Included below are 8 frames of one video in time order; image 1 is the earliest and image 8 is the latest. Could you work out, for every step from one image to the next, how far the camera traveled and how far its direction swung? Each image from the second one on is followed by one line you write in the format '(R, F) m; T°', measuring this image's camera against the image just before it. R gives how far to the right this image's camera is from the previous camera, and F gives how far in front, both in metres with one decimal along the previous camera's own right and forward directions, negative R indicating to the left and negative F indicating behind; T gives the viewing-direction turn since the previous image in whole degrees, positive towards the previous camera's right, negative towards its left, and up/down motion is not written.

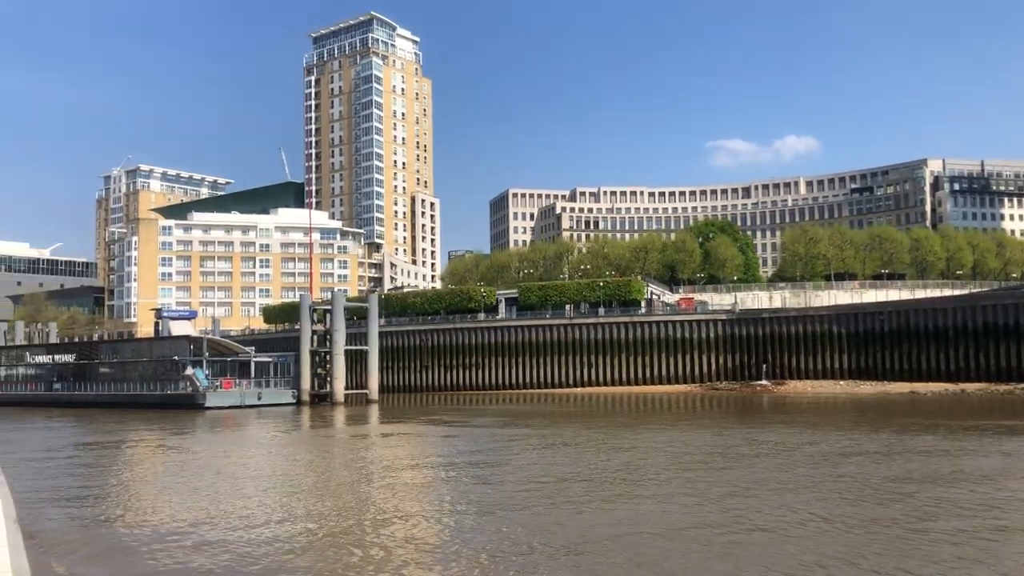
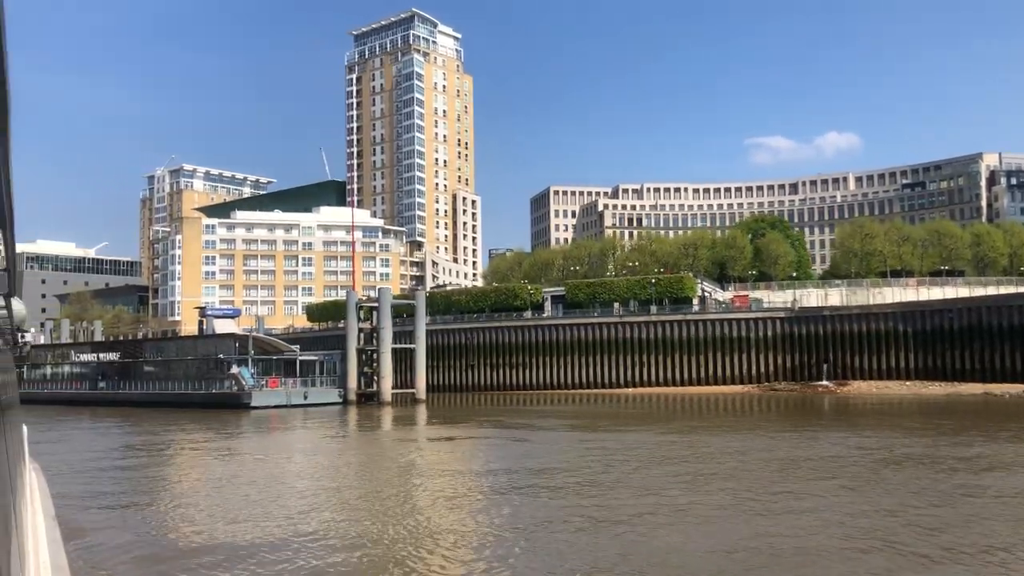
(-0.7, +1.6) m; -2°
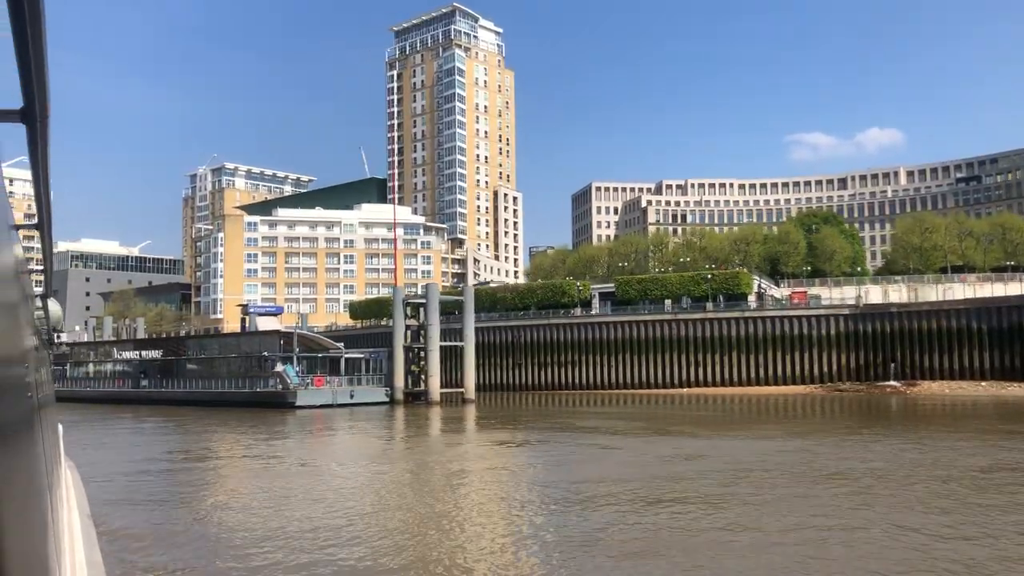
(-0.8, +1.8) m; -2°
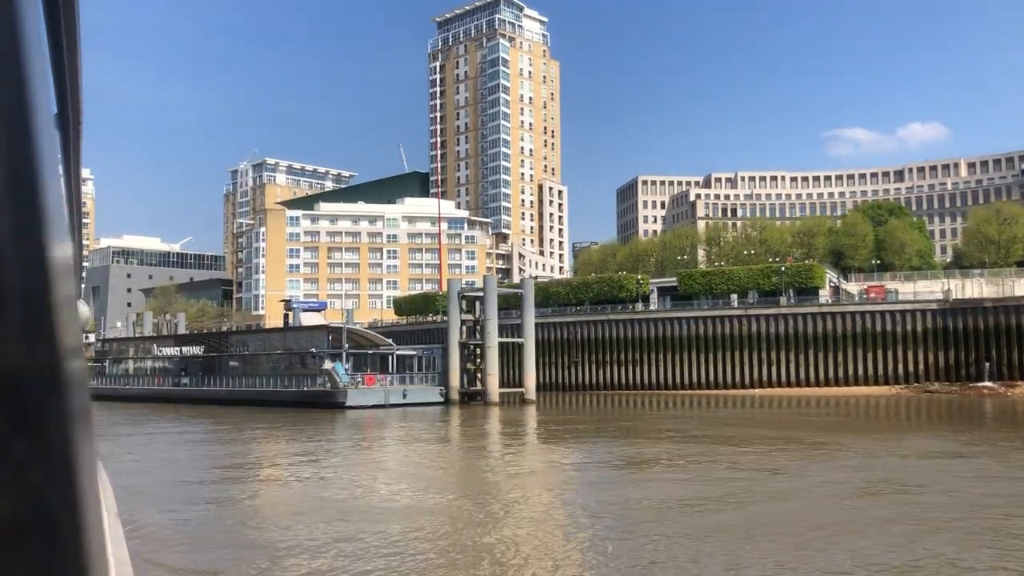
(-1.2, +3.2) m; -2°
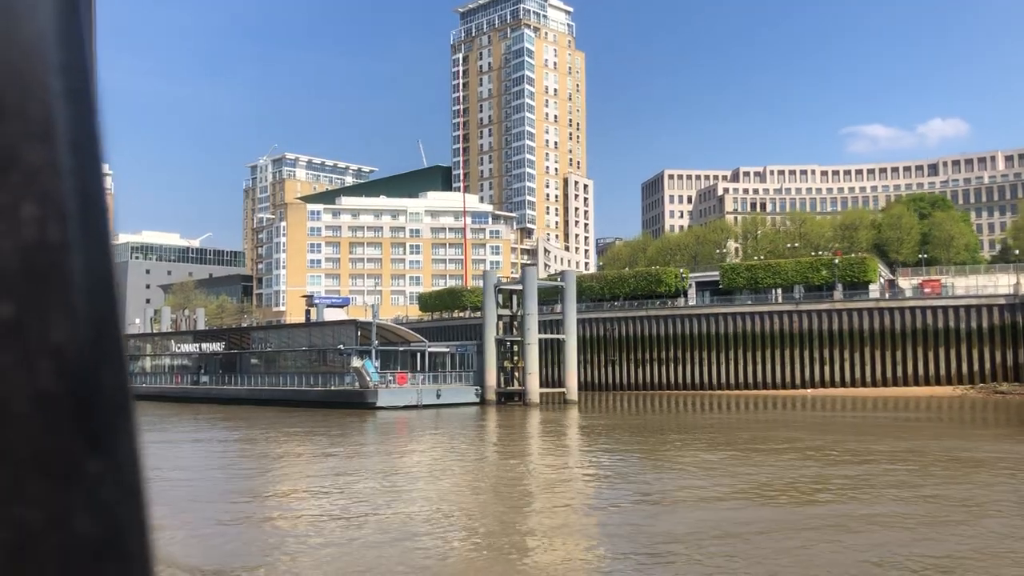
(-1.0, +2.8) m; -1°
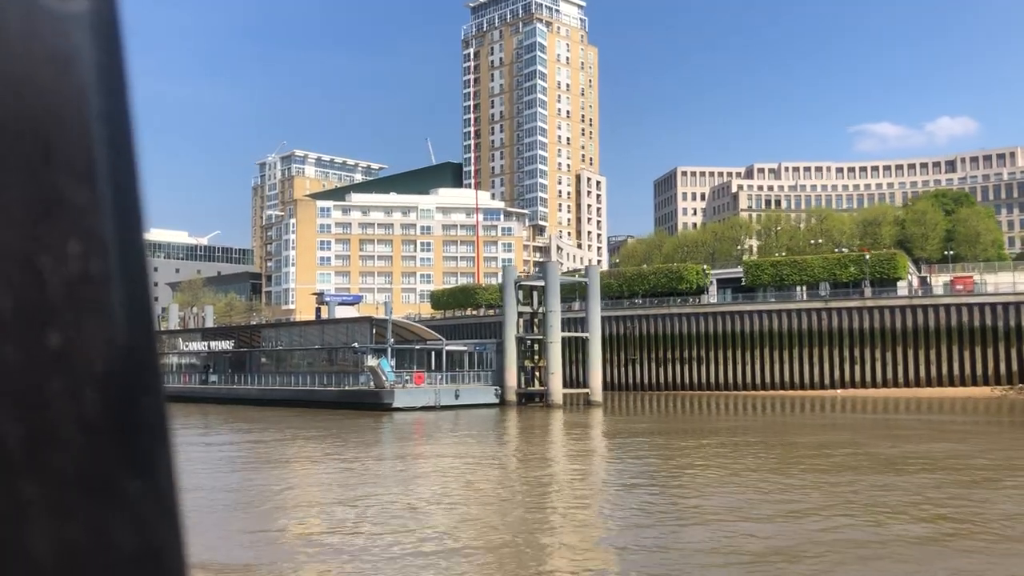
(-0.6, +1.6) m; 0°
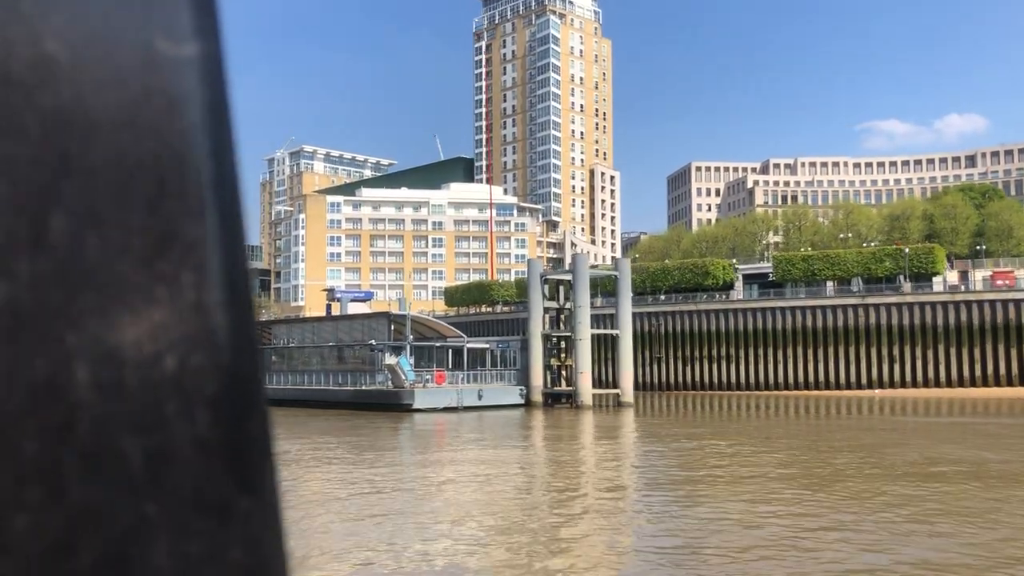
(-0.7, +2.1) m; 0°
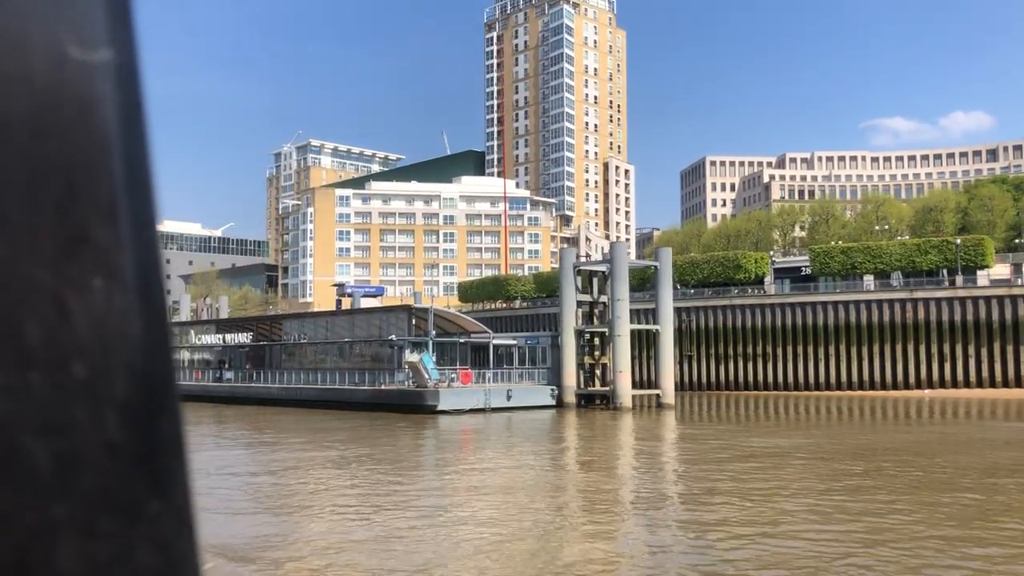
(-0.9, +2.7) m; 0°
